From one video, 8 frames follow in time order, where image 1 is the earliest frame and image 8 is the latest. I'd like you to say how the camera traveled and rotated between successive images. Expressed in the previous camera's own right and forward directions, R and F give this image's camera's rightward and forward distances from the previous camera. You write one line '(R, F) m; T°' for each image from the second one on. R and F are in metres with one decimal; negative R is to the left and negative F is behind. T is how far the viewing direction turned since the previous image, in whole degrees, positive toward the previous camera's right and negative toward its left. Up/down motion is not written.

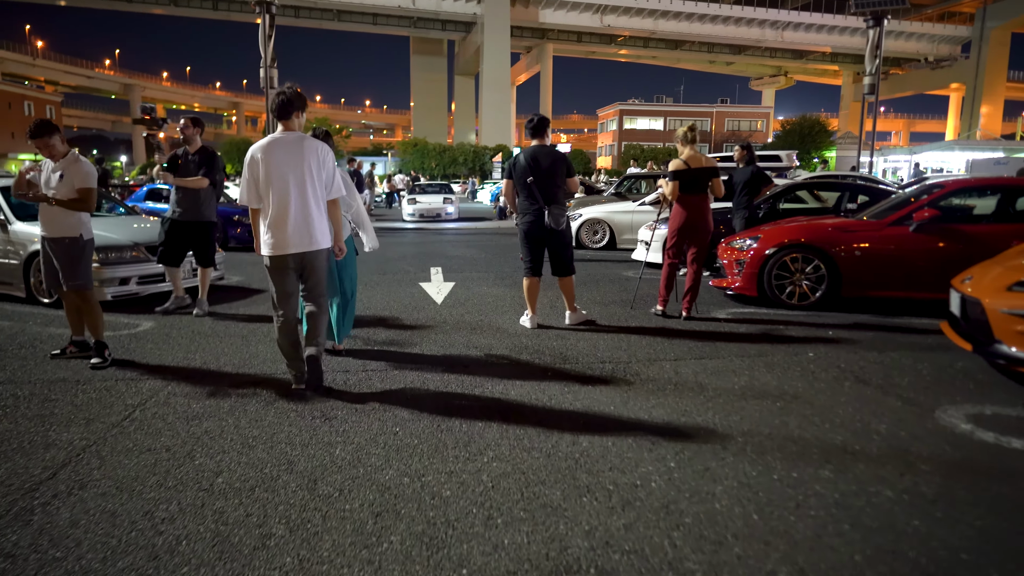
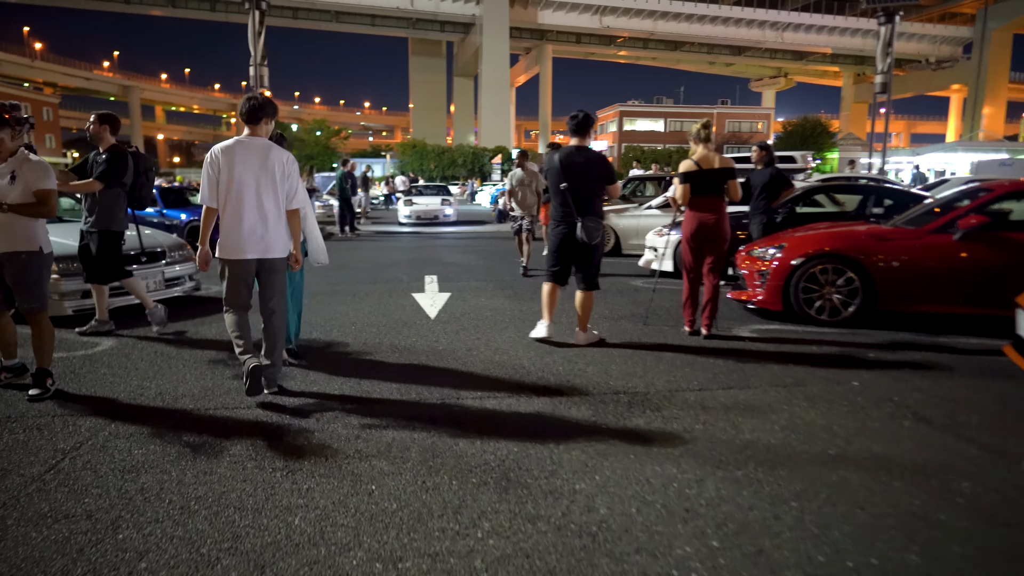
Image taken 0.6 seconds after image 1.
(0.0, +0.7) m; 0°
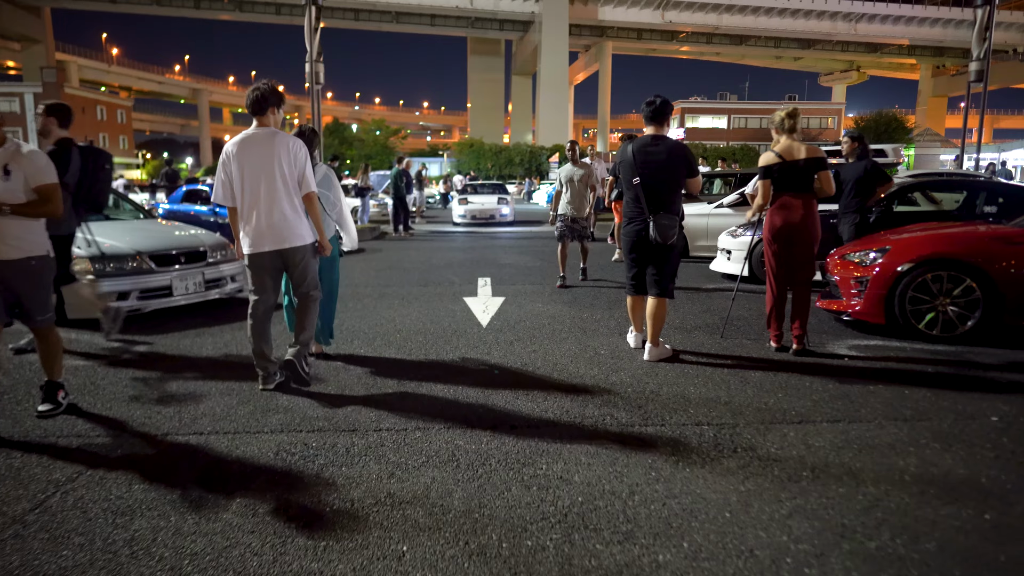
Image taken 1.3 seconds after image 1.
(0.0, +0.7) m; -5°
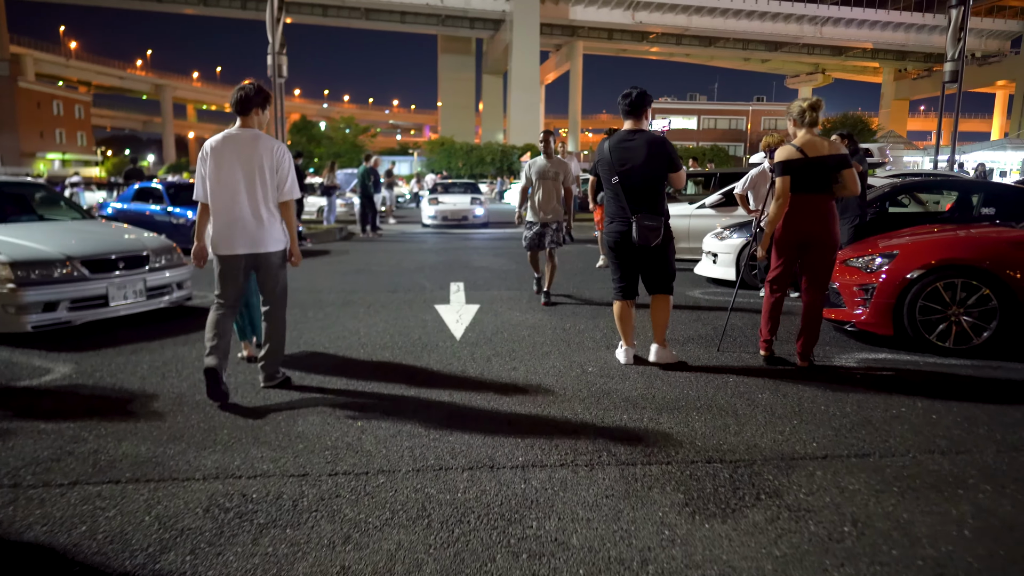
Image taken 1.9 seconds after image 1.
(0.0, +0.6) m; +2°
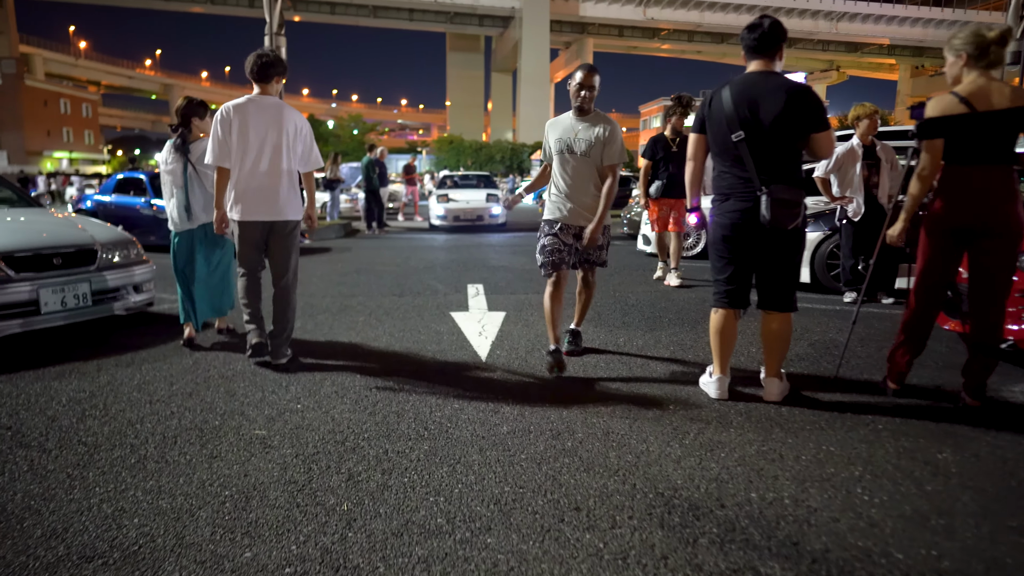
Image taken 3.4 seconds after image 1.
(-0.2, +1.4) m; -1°
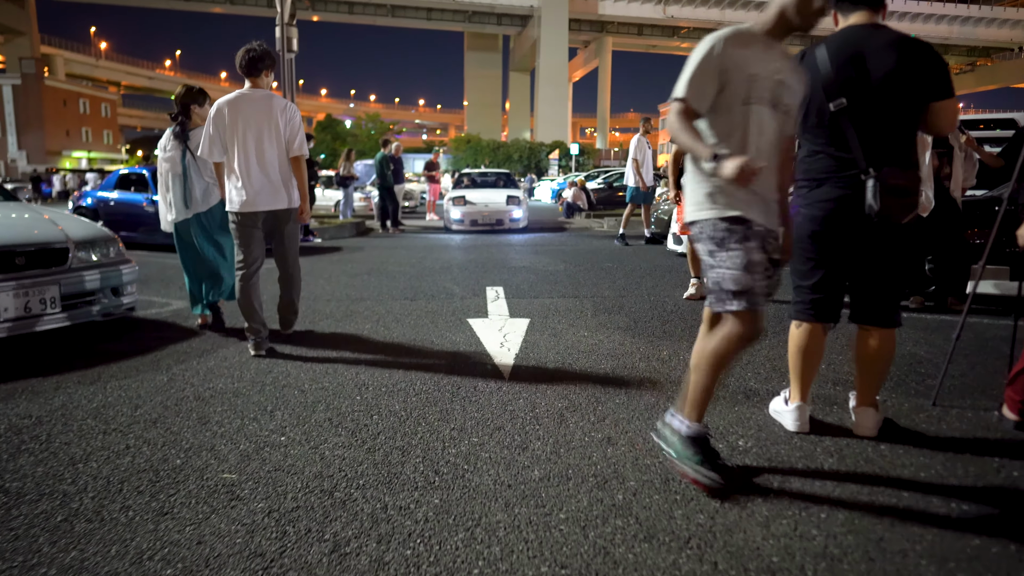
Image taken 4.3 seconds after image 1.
(-0.1, +0.7) m; -1°
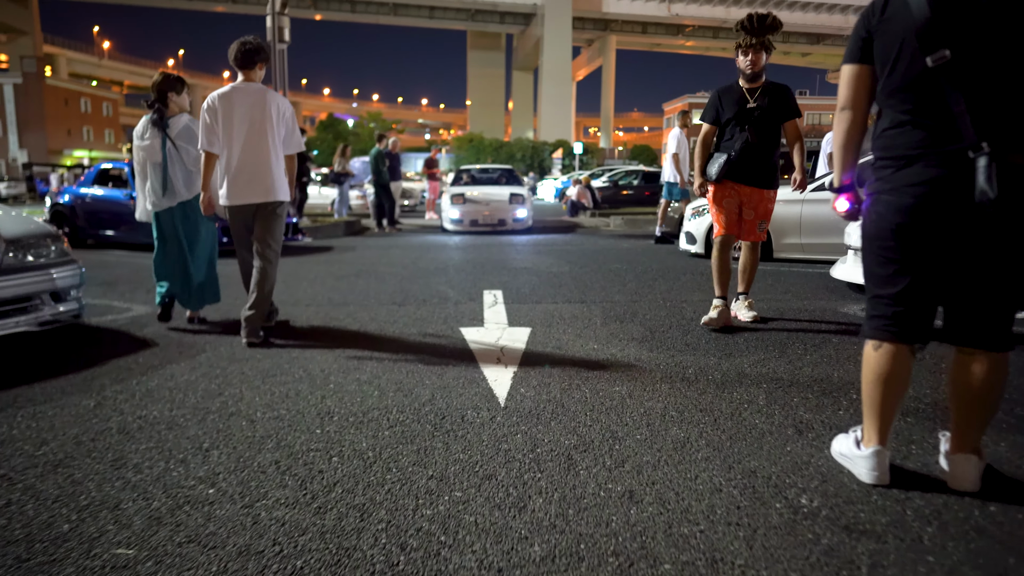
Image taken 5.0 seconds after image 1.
(0.0, +0.7) m; 0°
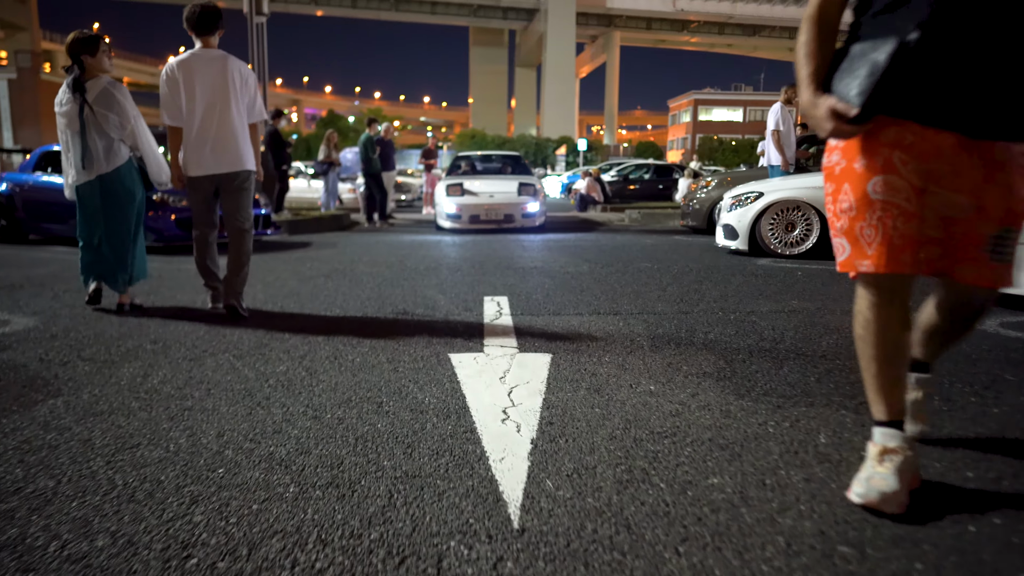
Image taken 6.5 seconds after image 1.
(0.0, +1.6) m; 0°
